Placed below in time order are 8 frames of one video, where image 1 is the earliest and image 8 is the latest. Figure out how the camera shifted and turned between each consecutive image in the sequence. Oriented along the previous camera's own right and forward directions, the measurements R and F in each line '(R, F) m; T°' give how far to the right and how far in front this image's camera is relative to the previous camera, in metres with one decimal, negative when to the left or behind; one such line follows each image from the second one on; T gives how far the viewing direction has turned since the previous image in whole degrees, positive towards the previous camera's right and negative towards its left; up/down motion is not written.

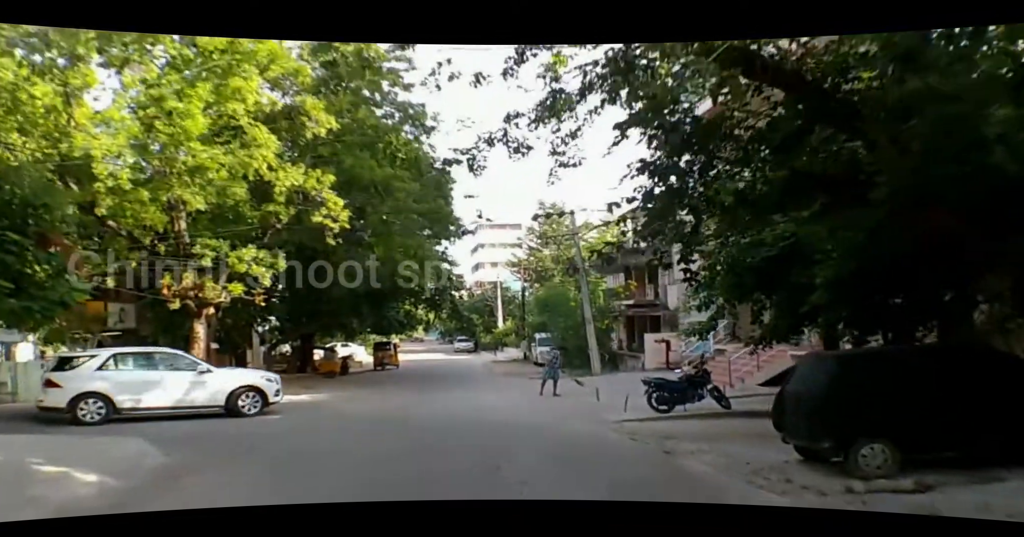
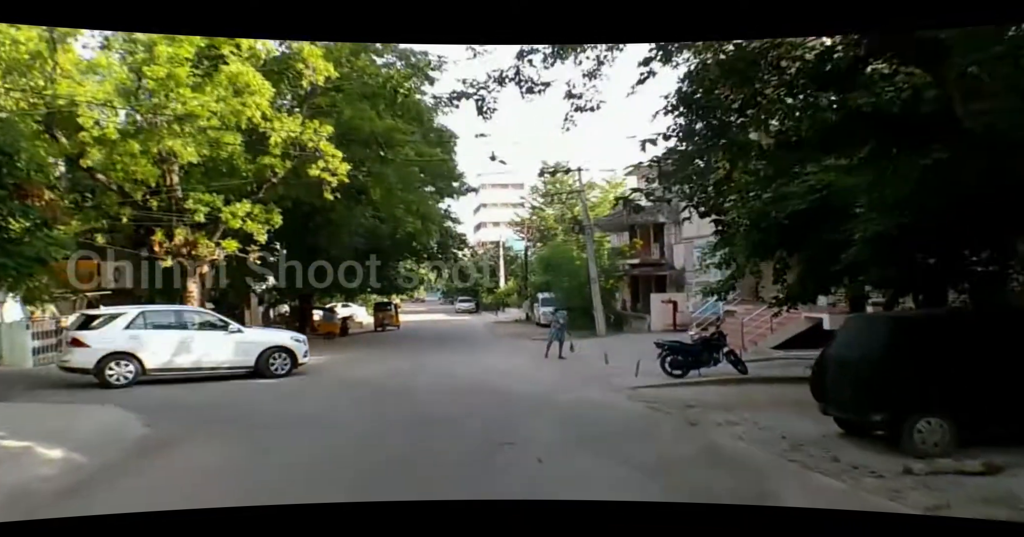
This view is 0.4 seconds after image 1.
(-0.1, +0.4) m; 0°
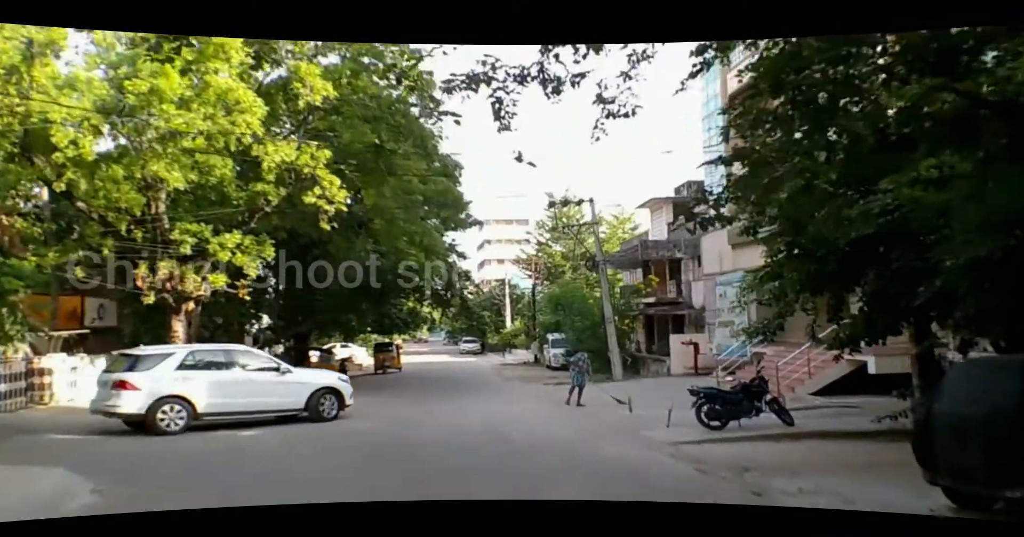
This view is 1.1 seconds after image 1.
(-0.1, +0.8) m; 0°
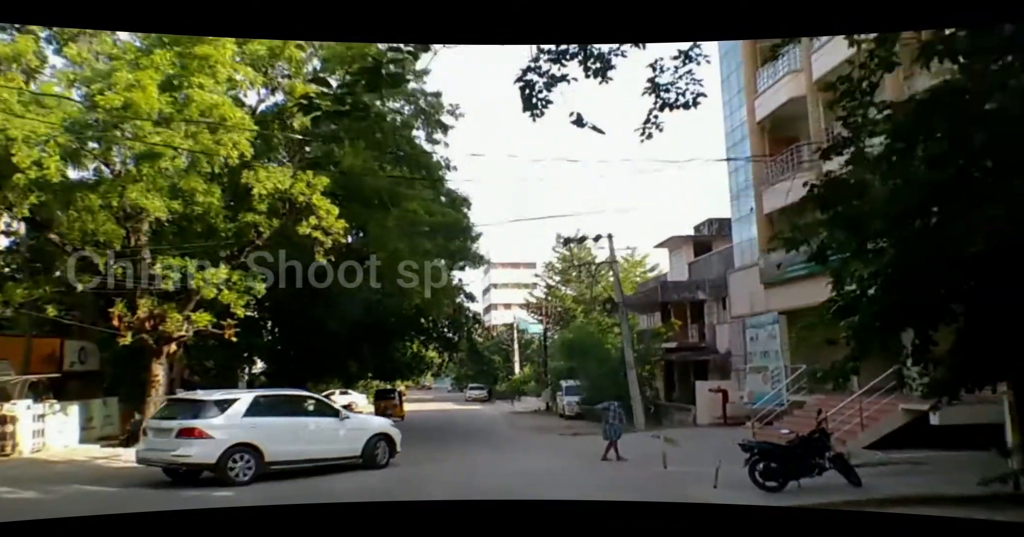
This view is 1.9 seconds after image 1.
(-0.1, +0.9) m; 0°
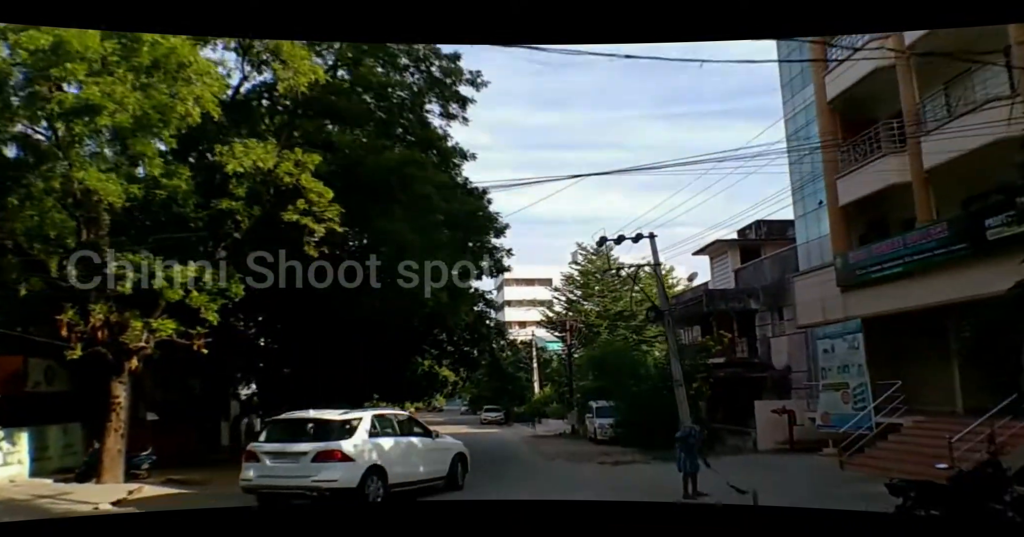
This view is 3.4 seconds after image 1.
(-0.2, +1.6) m; -1°
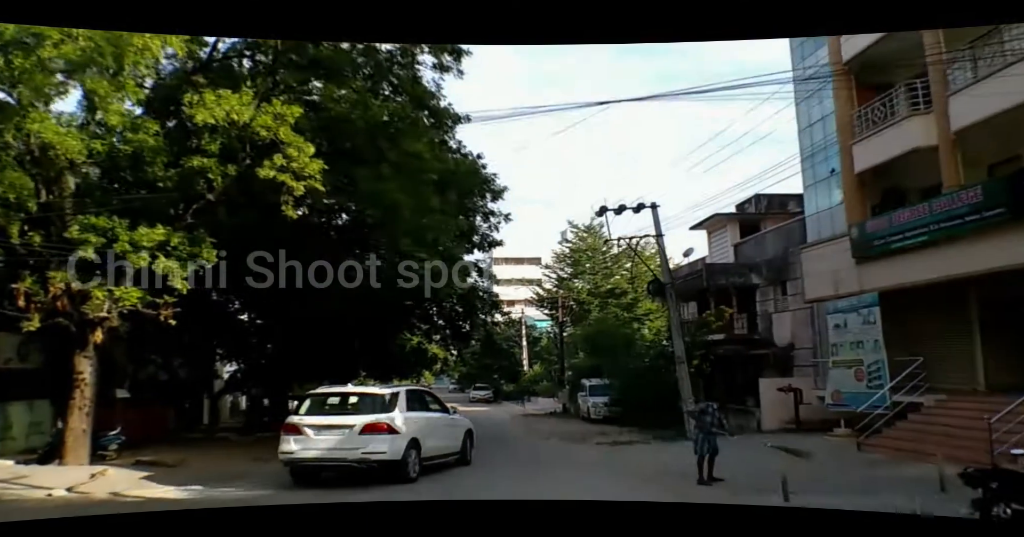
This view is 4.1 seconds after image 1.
(-0.1, +0.6) m; +1°
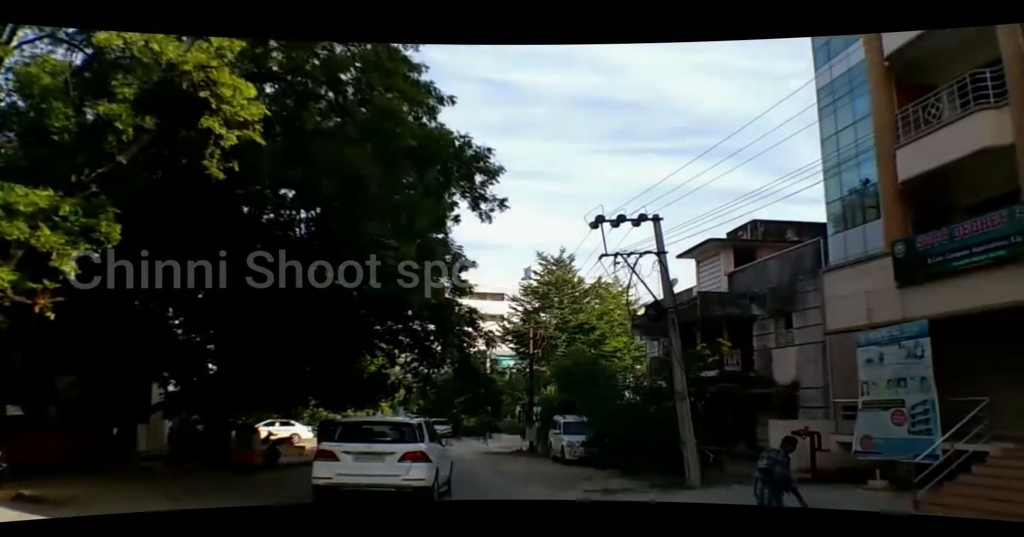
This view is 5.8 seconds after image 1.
(-0.3, +1.4) m; +3°
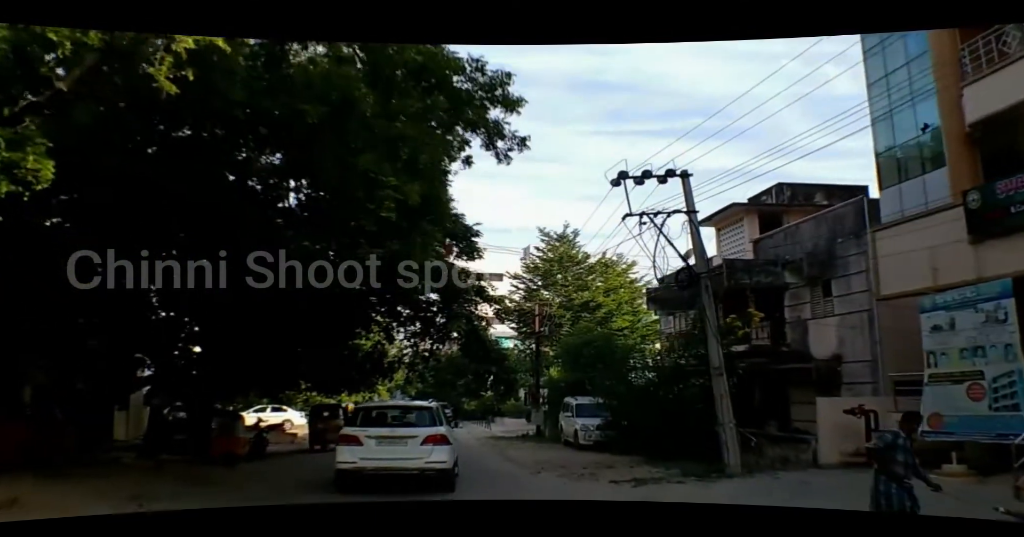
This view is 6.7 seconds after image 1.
(-0.2, +1.0) m; 0°
